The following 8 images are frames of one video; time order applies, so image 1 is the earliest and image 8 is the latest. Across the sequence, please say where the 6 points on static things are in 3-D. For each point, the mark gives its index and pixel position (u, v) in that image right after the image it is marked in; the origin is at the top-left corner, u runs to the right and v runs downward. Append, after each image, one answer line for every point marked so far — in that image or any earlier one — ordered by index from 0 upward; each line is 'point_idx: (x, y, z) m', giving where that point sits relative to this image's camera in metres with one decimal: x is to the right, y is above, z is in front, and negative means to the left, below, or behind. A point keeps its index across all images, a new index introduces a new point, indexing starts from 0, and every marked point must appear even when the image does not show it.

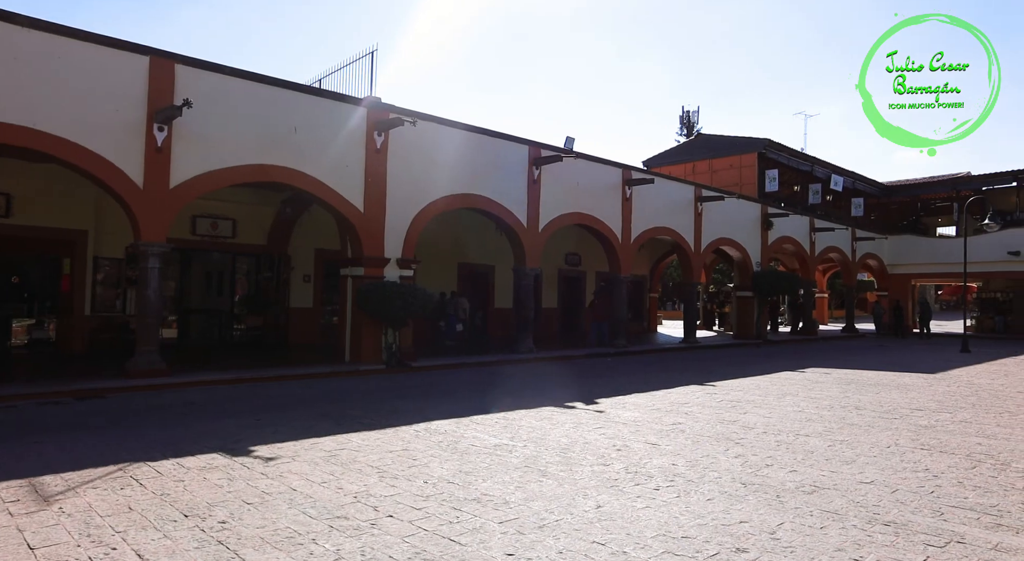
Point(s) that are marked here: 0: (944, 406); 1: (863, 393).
0: (+5.6, -1.7, +9.6) m
1: (+5.2, -1.7, +10.8) m
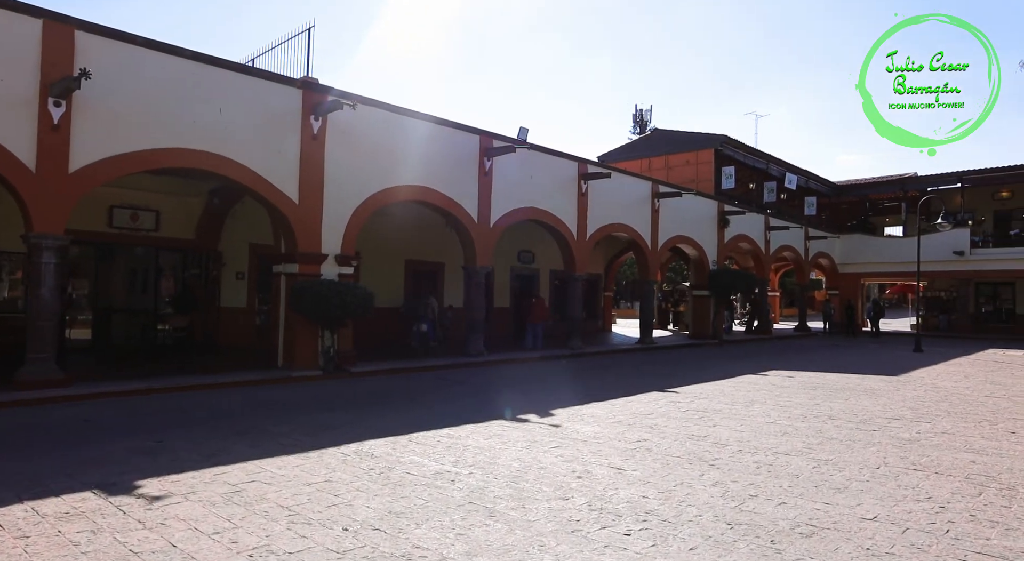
0: (+5.0, -1.7, +9.0) m
1: (+4.5, -1.7, +10.2) m
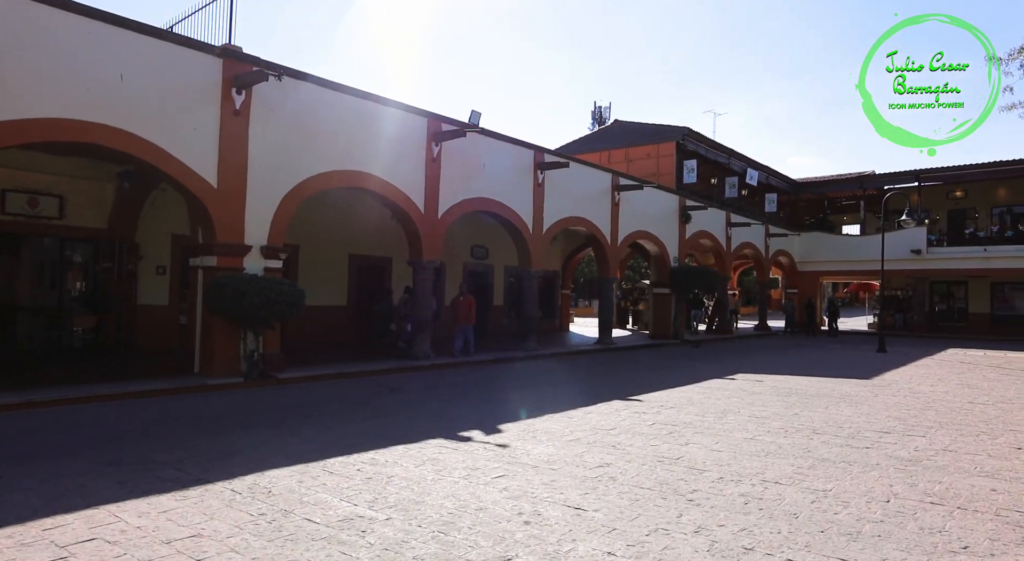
0: (+4.4, -1.6, +8.1) m
1: (+3.8, -1.6, +9.3) m
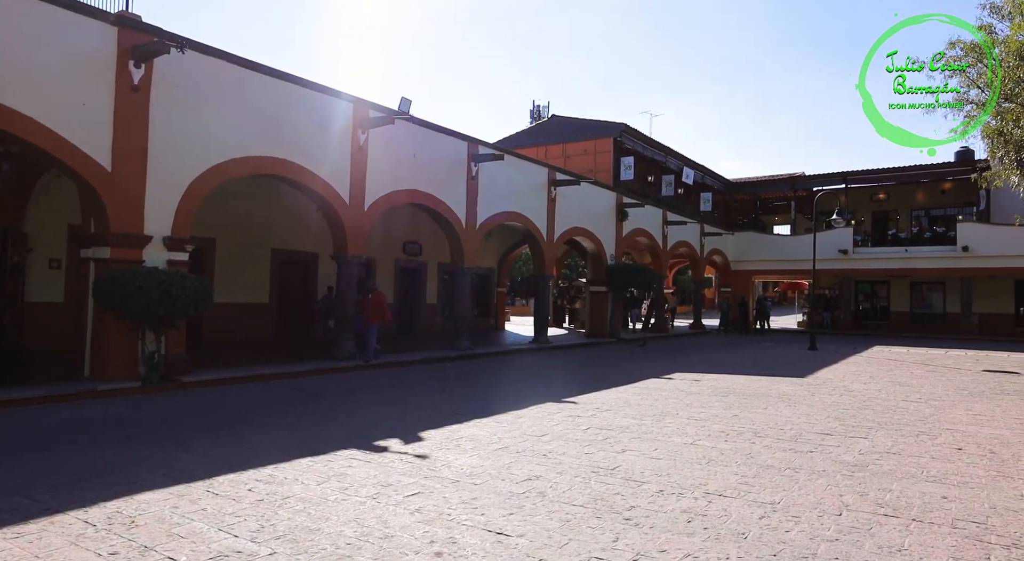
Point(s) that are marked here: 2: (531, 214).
0: (+3.6, -1.6, +7.8) m
1: (+2.9, -1.6, +9.0) m
2: (+0.5, +1.7, +18.9) m
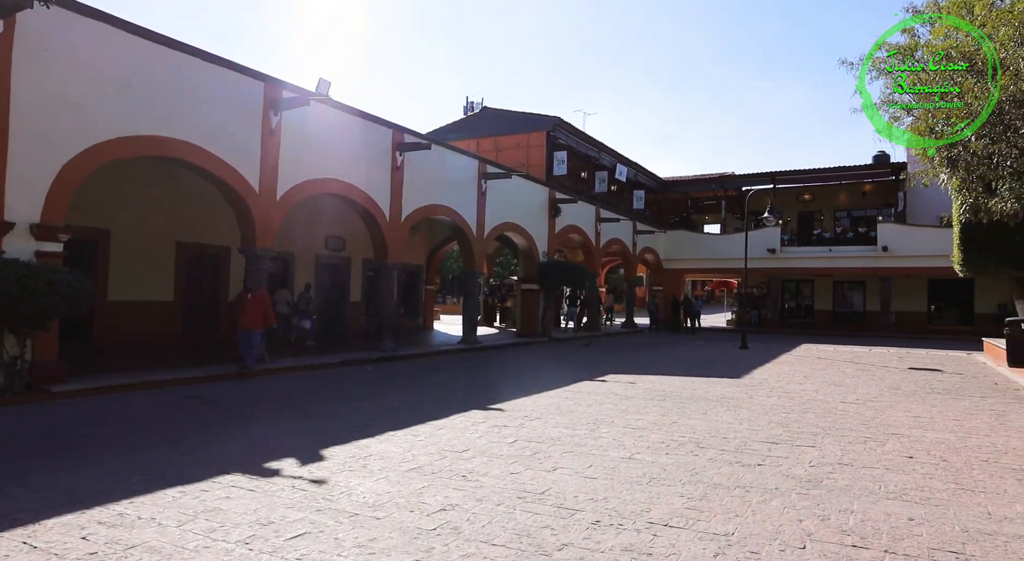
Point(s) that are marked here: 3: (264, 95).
0: (+2.8, -1.5, +7.3) m
1: (+2.0, -1.5, +8.4) m
2: (-1.3, +1.8, +18.1) m
3: (-4.1, +3.1, +12.2) m
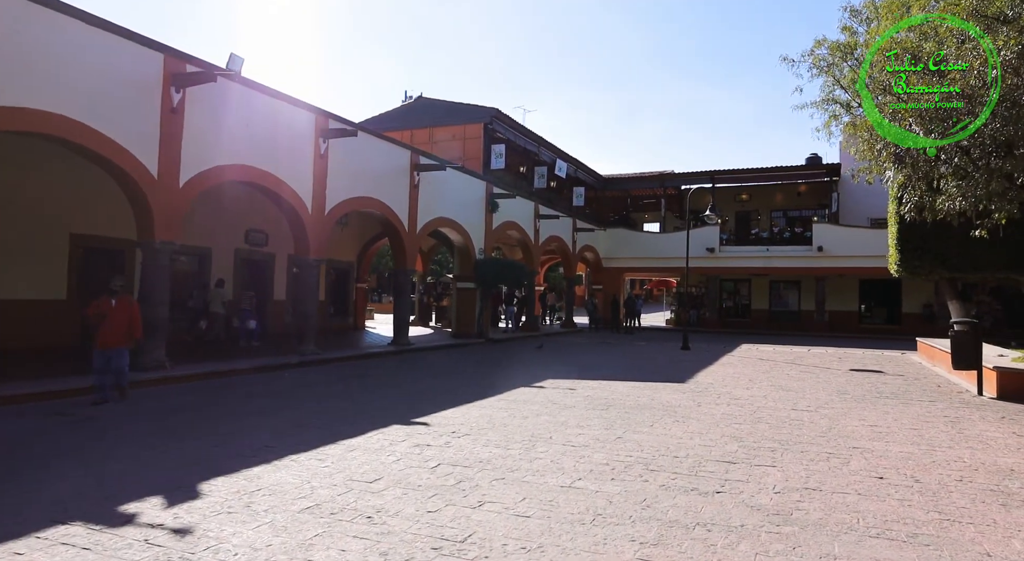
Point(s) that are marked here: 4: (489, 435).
0: (+2.1, -1.5, +6.6) m
1: (+1.3, -1.5, +7.6) m
2: (-2.8, +1.8, +17.0) m
3: (-5.1, +3.1, +10.9) m
4: (-0.2, -1.5, +7.1) m
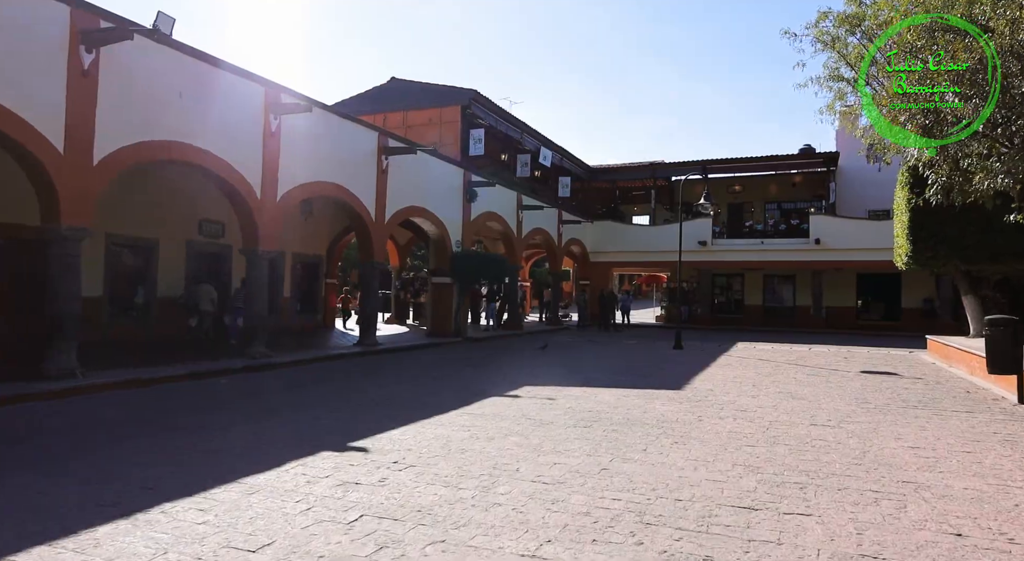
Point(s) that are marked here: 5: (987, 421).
0: (+1.8, -1.5, +5.1) m
1: (+0.9, -1.4, +6.0) m
2: (-3.3, +1.9, +15.4) m
3: (-5.5, +3.2, +9.2) m
4: (-0.6, -1.4, +5.5) m
5: (+5.3, -1.6, +8.2) m
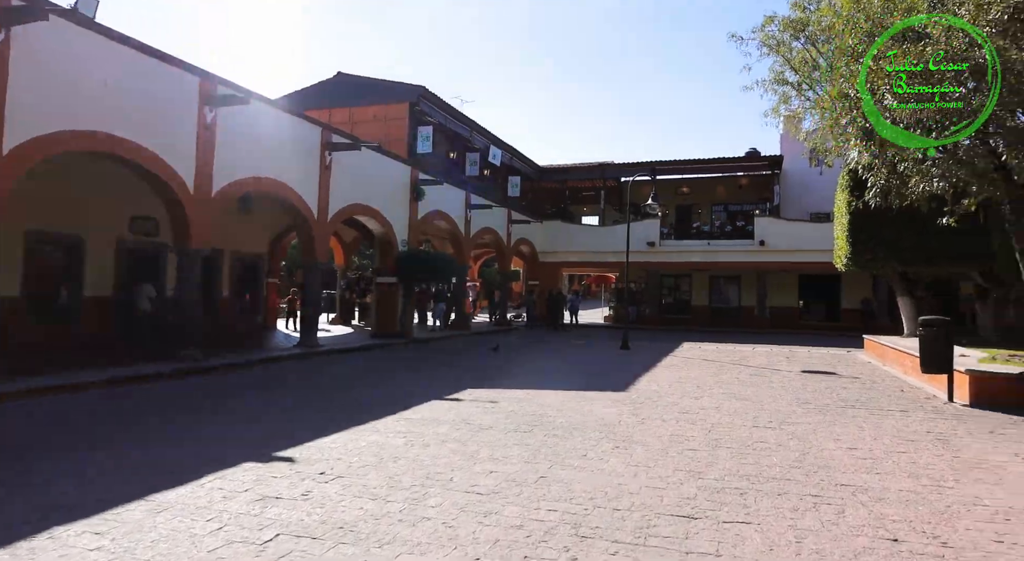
0: (+1.4, -1.5, +4.9) m
1: (+0.4, -1.4, +5.8) m
2: (-4.4, +2.0, +14.9) m
3: (-6.2, +3.2, +8.6) m
4: (-1.0, -1.4, +5.2) m
5: (+4.7, -1.6, +8.3) m
